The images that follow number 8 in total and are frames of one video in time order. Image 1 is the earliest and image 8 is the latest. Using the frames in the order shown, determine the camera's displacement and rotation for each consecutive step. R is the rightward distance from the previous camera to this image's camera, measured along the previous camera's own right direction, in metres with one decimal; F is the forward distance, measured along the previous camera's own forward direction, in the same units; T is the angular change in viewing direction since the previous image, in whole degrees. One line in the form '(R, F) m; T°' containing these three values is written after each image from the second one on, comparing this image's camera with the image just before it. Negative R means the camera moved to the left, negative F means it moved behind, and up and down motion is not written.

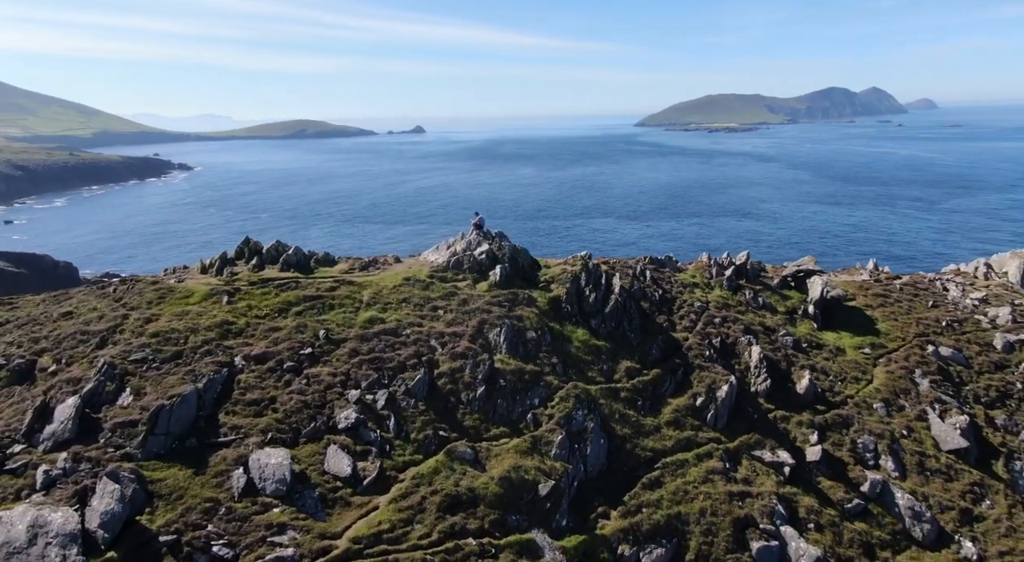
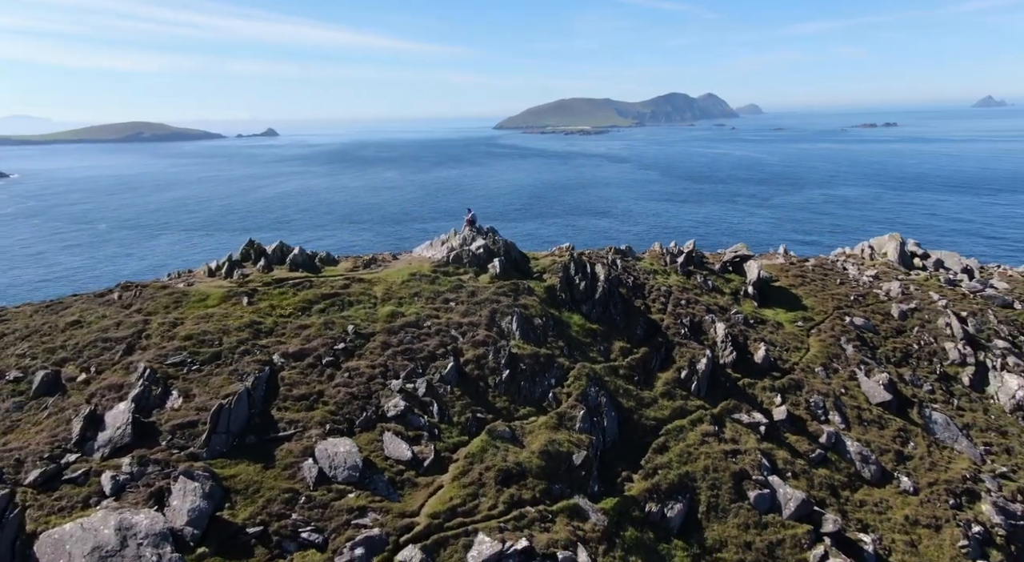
(-6.2, -1.6) m; +10°
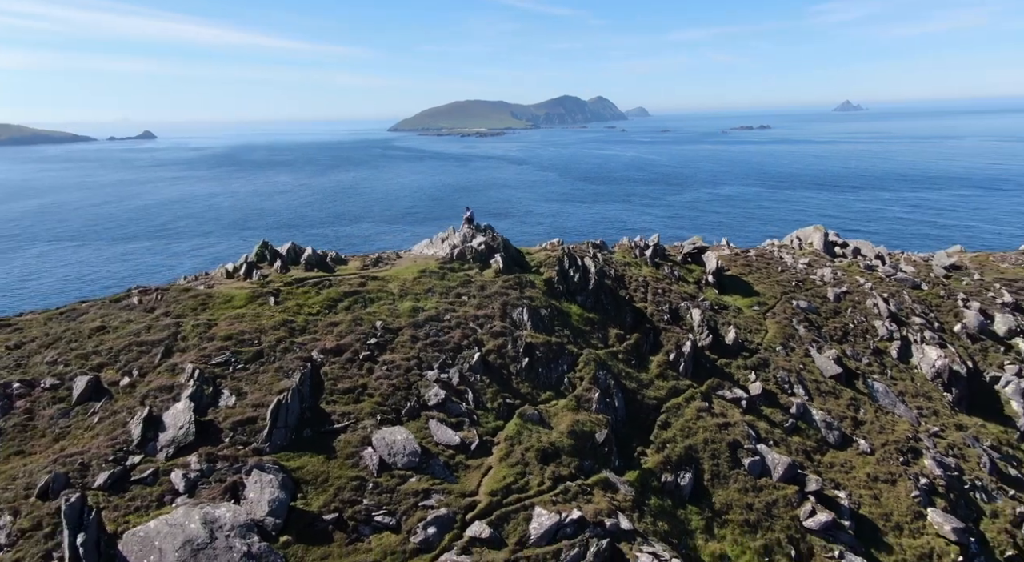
(-5.0, -1.5) m; +7°
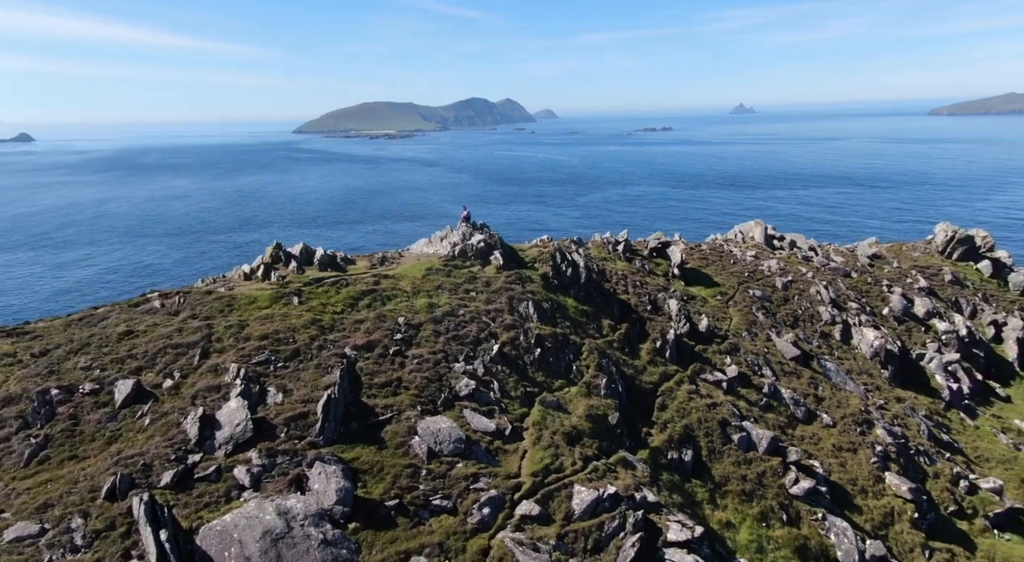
(-4.4, -1.3) m; +6°
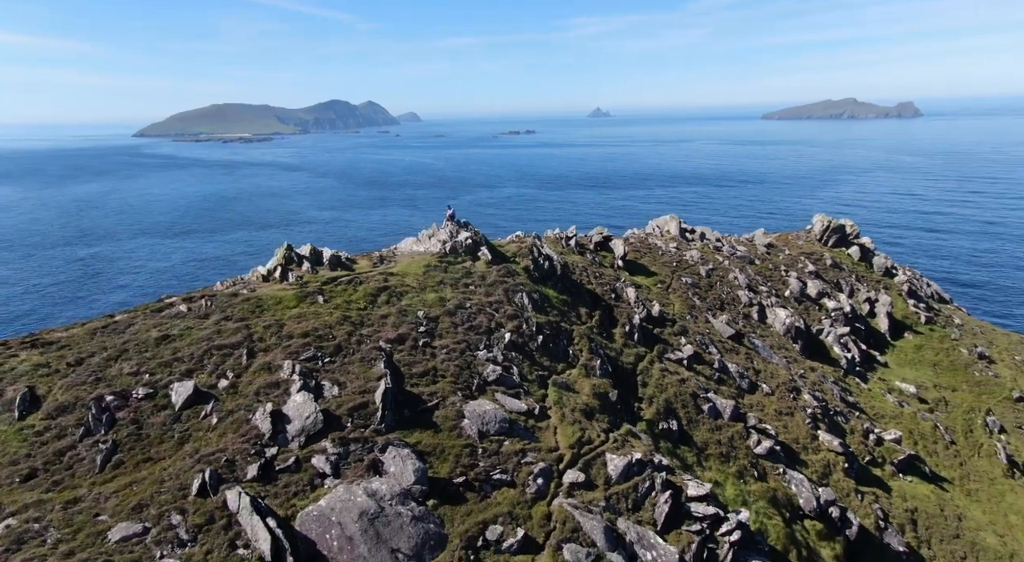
(-6.4, -1.8) m; +10°
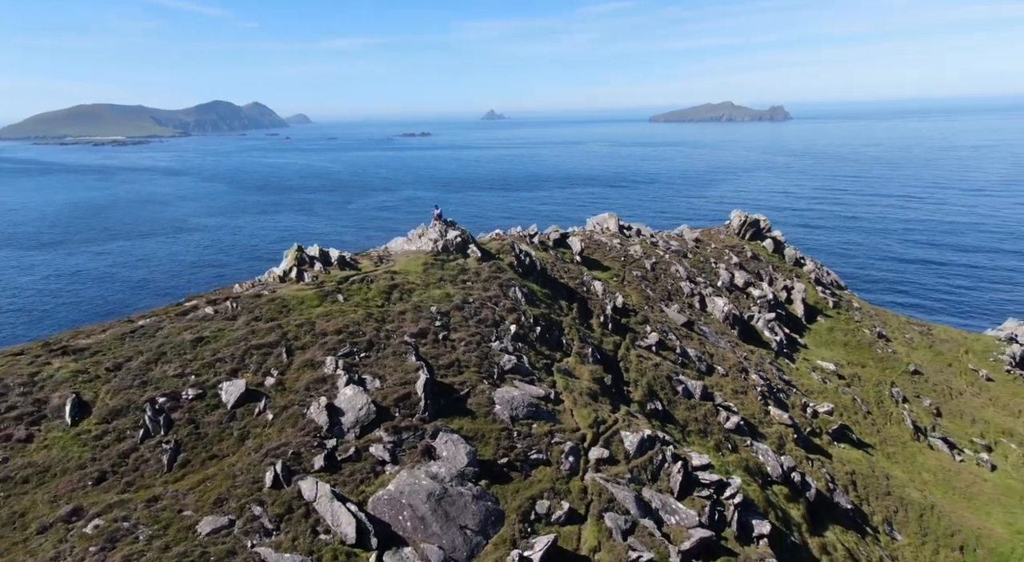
(-5.0, -1.5) m; +8°
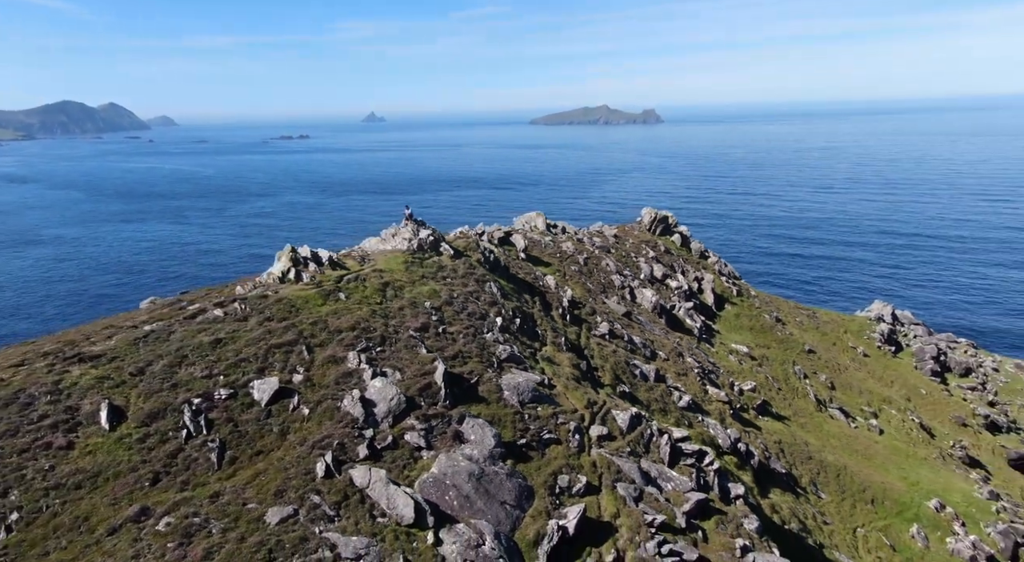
(-4.9, -1.5) m; +9°
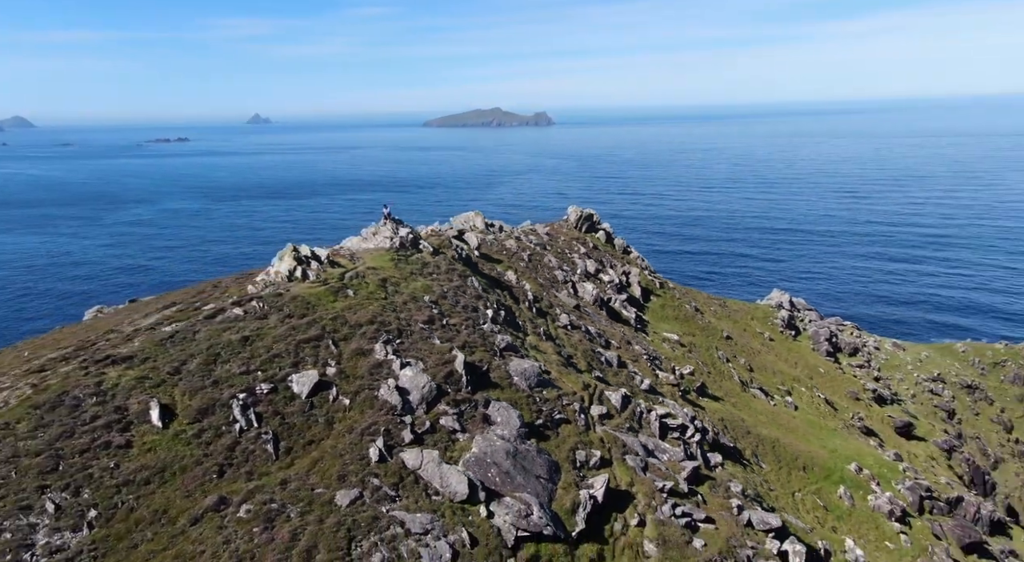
(-4.8, -1.5) m; +8°
